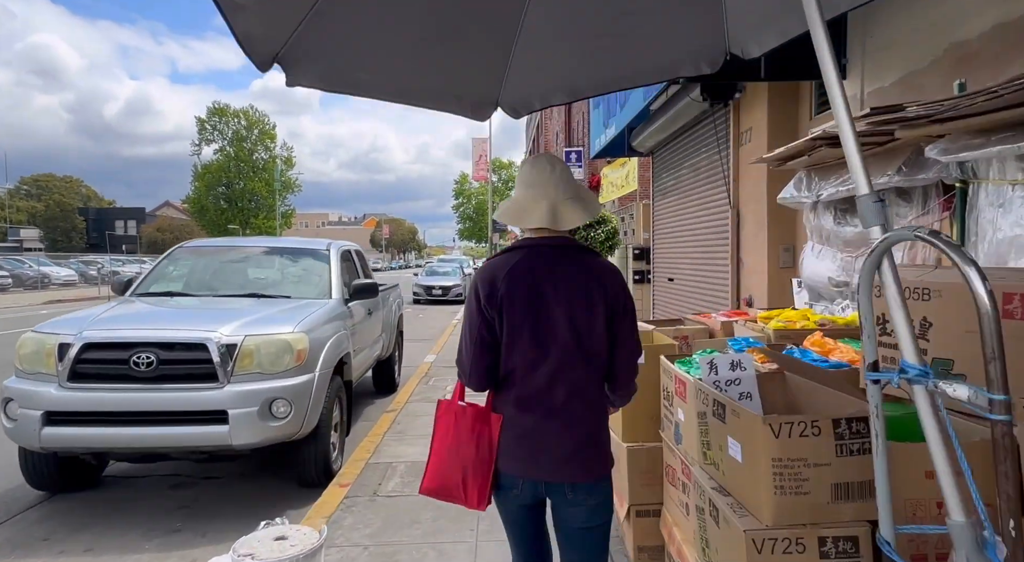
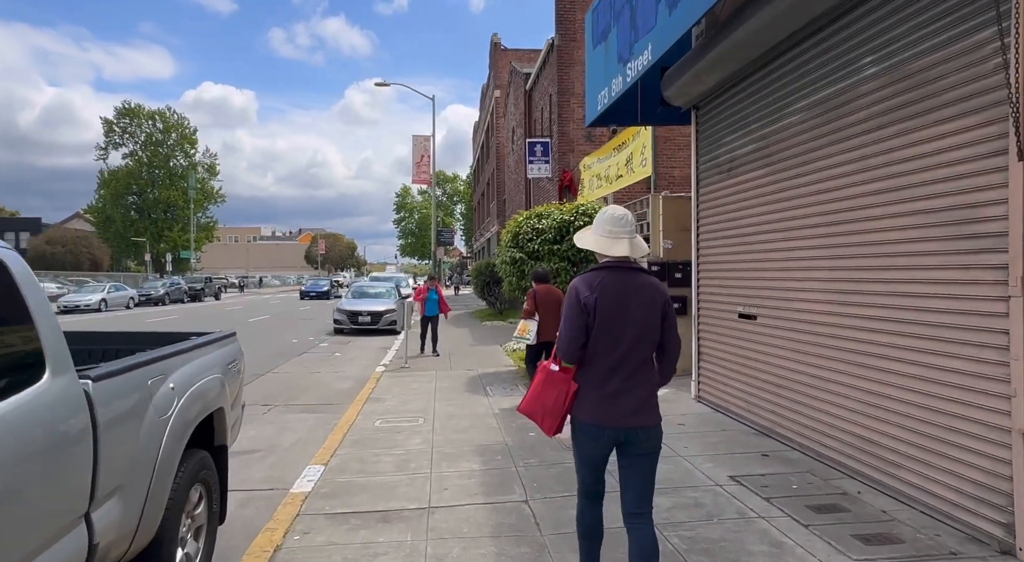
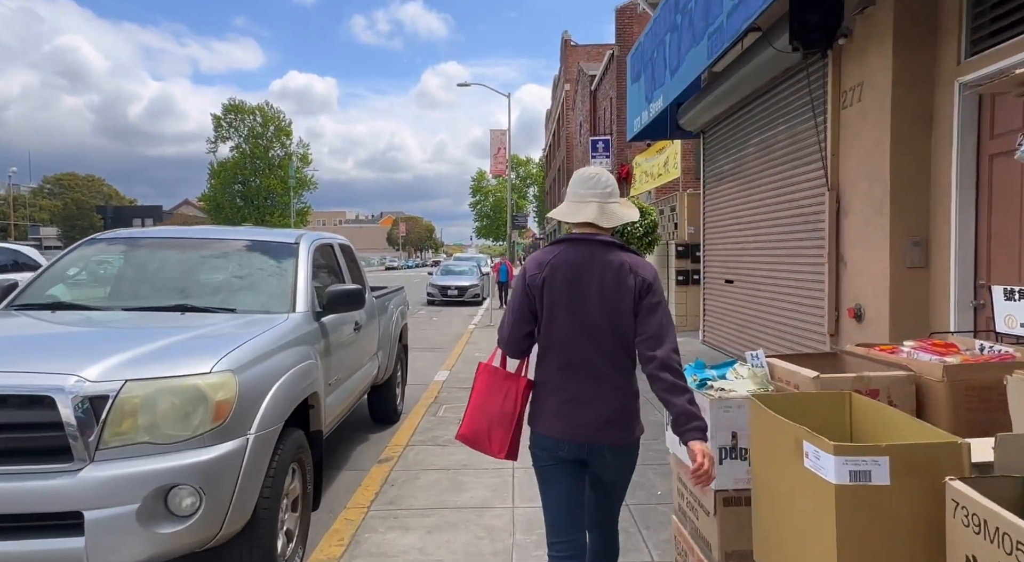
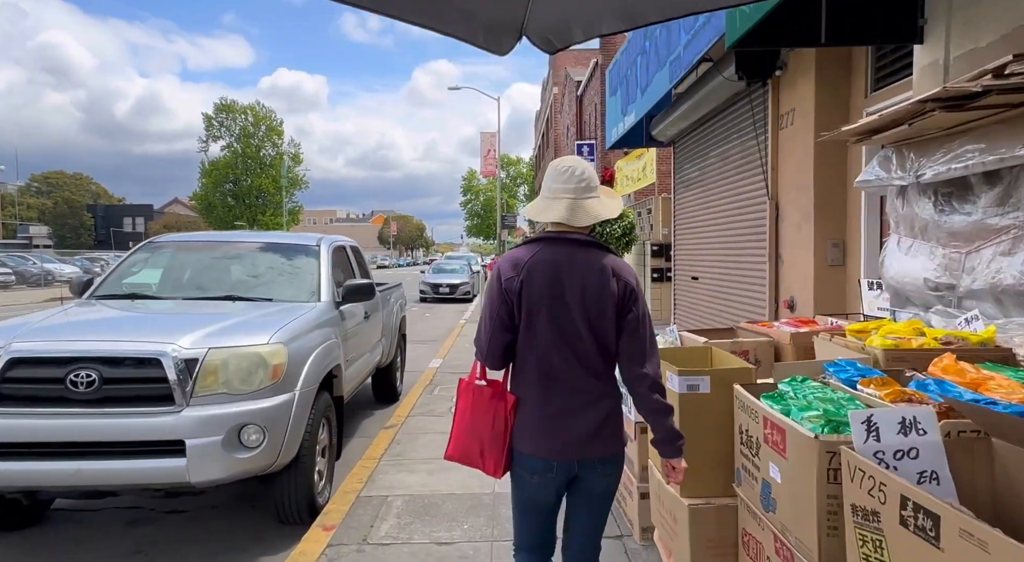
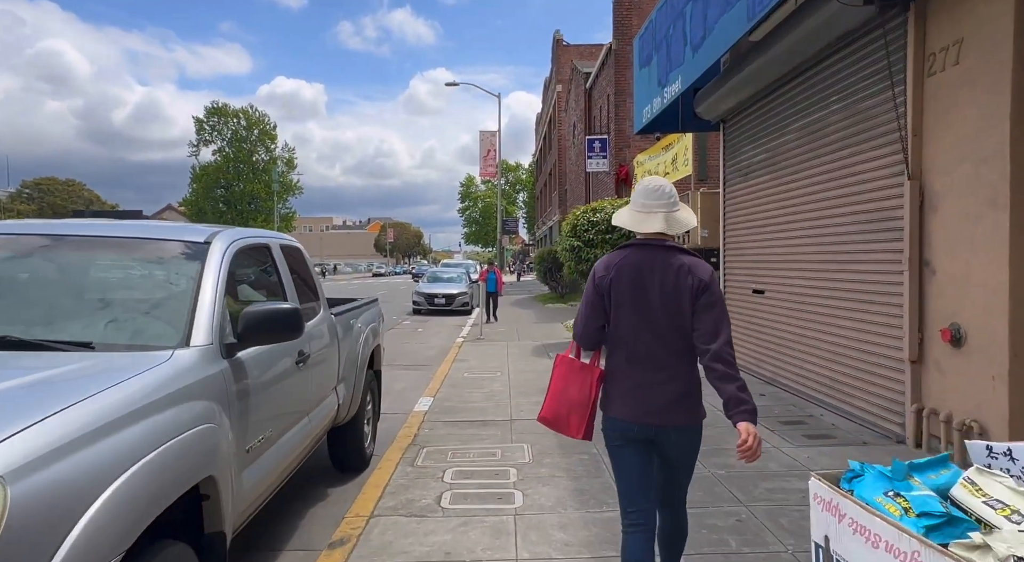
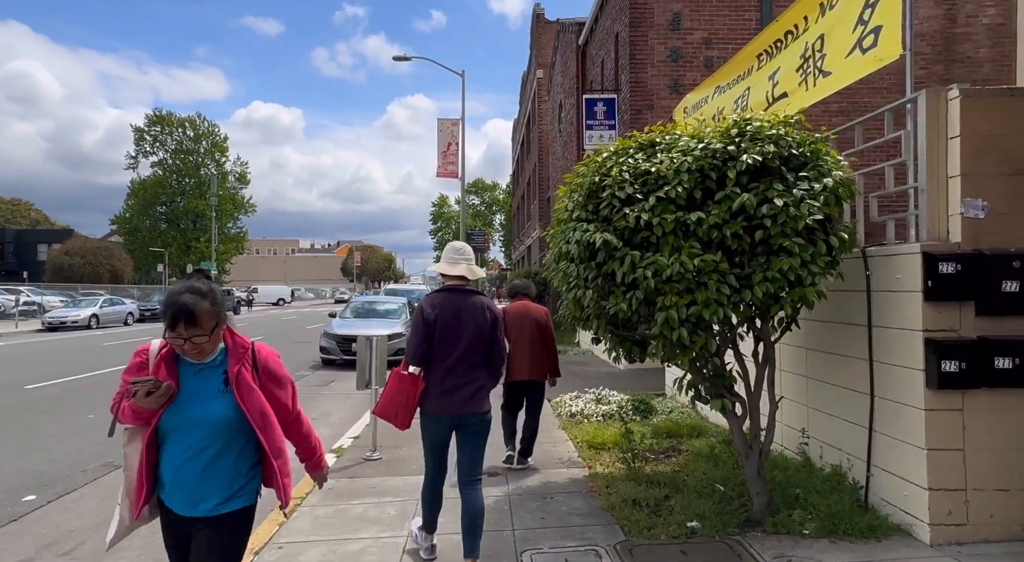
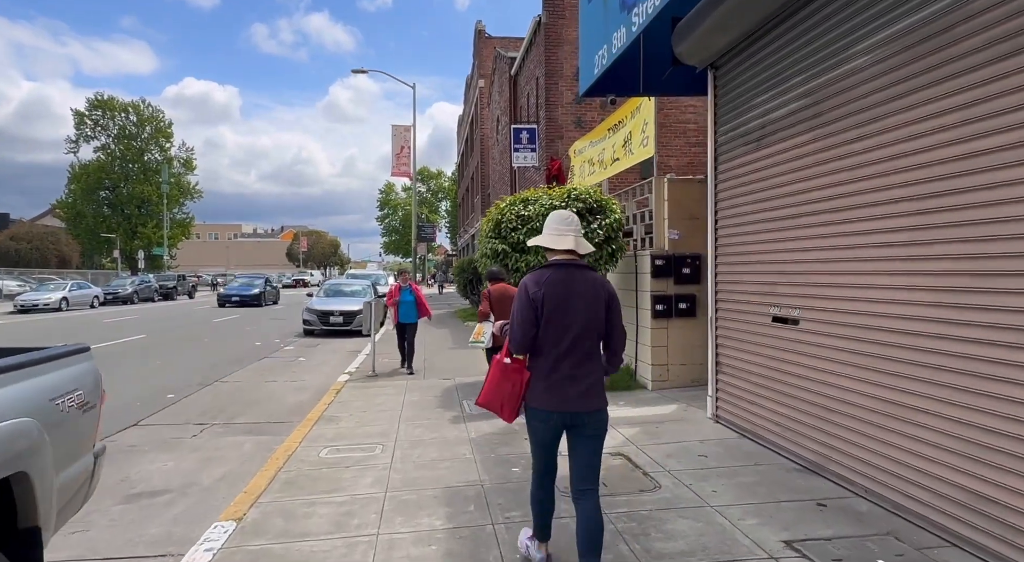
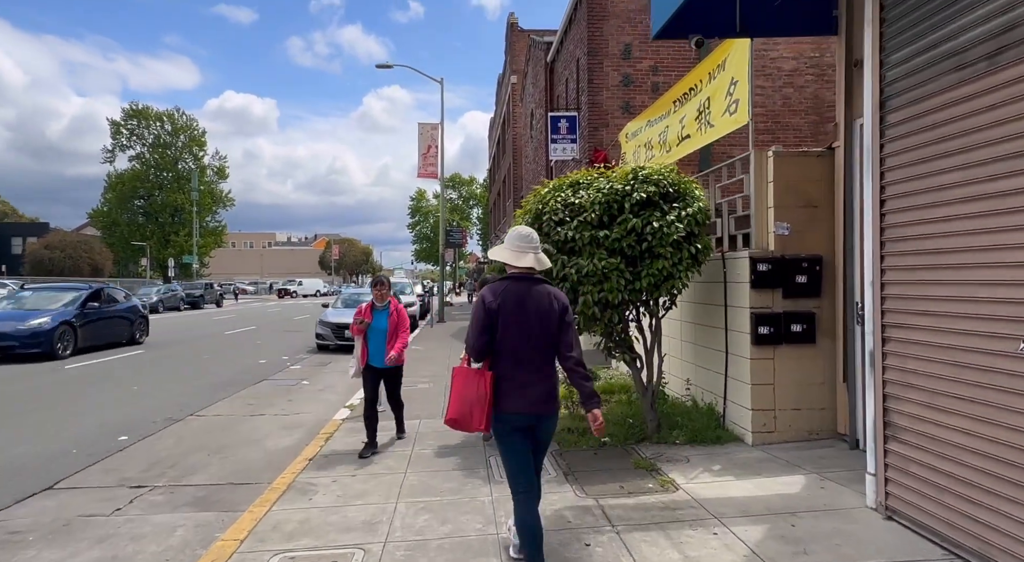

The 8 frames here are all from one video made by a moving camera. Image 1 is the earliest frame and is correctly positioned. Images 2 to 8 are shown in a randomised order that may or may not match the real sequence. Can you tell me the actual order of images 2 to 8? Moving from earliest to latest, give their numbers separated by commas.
4, 3, 5, 2, 7, 8, 6
